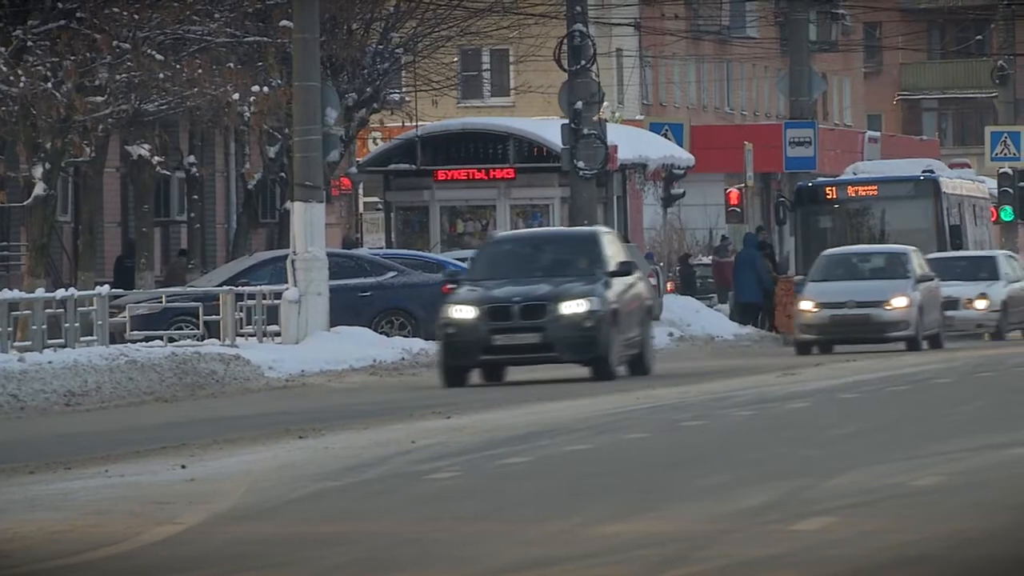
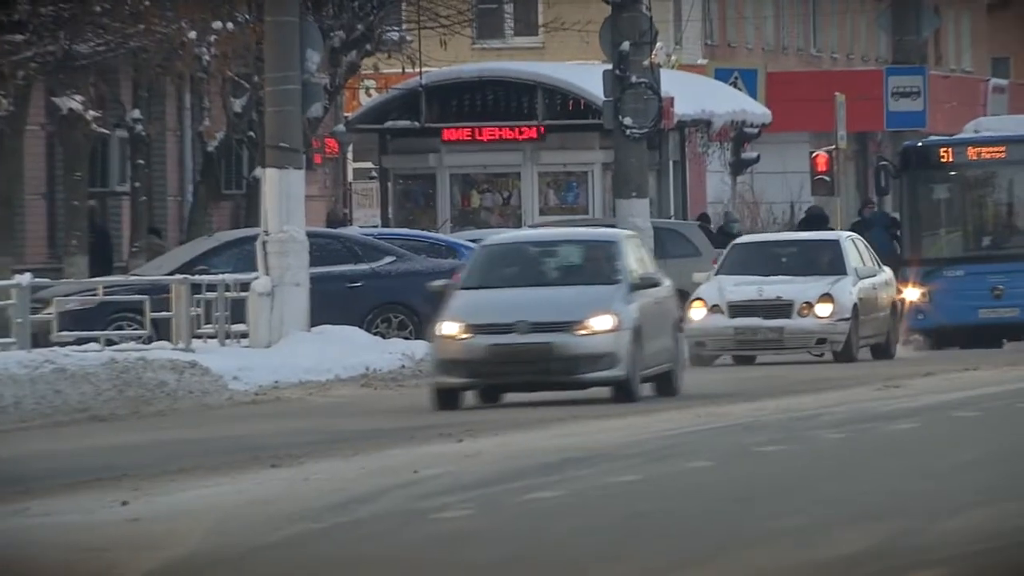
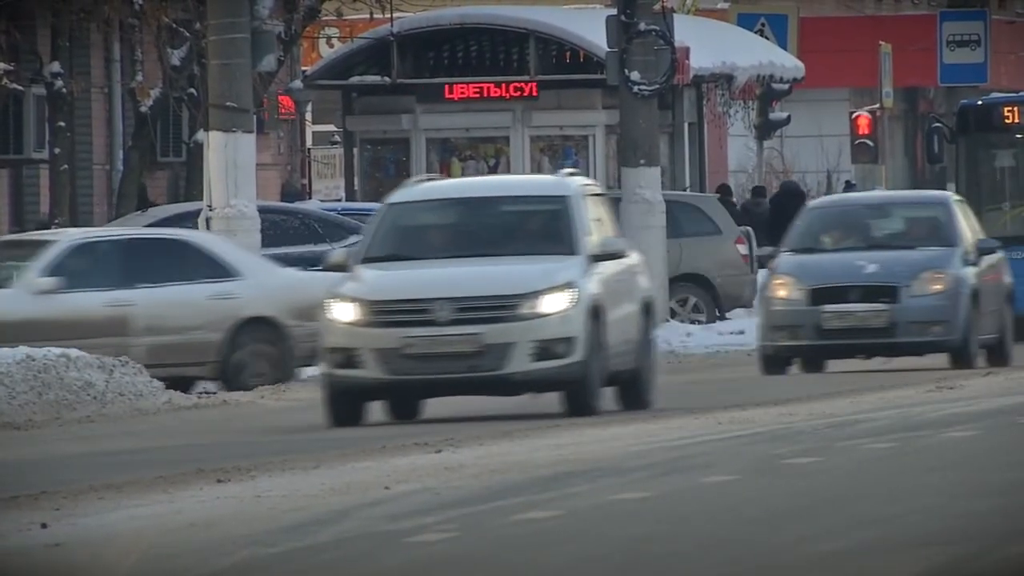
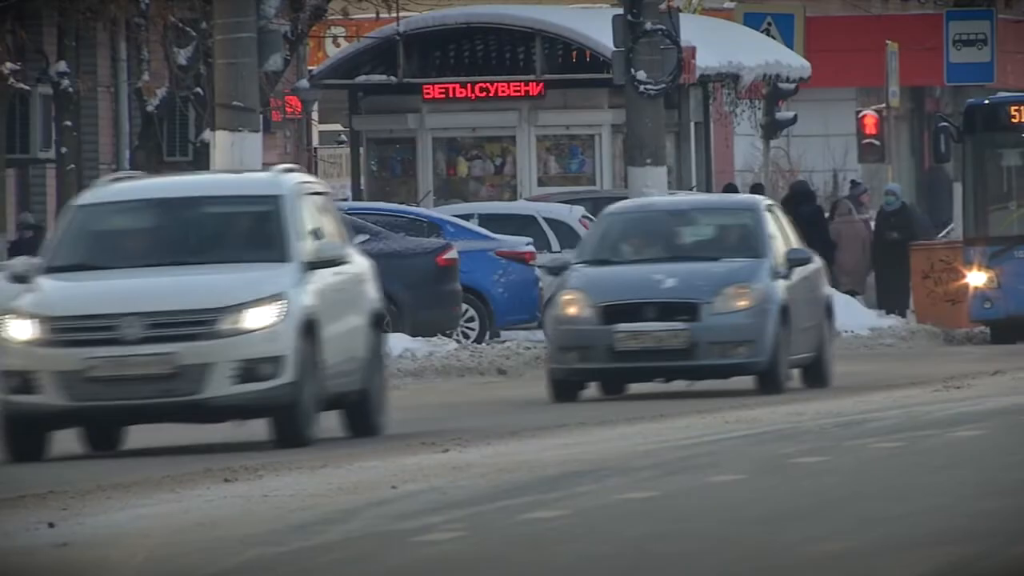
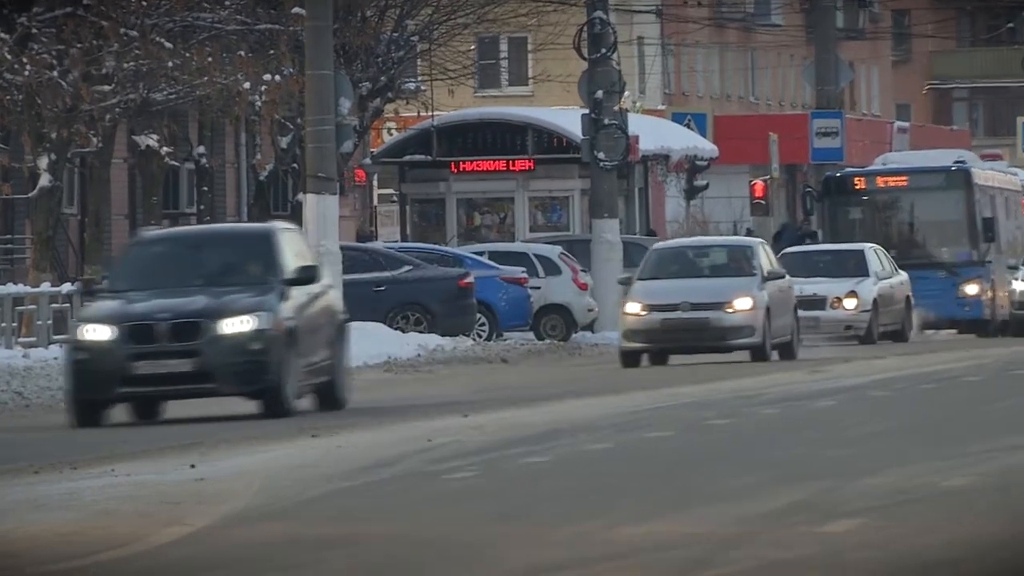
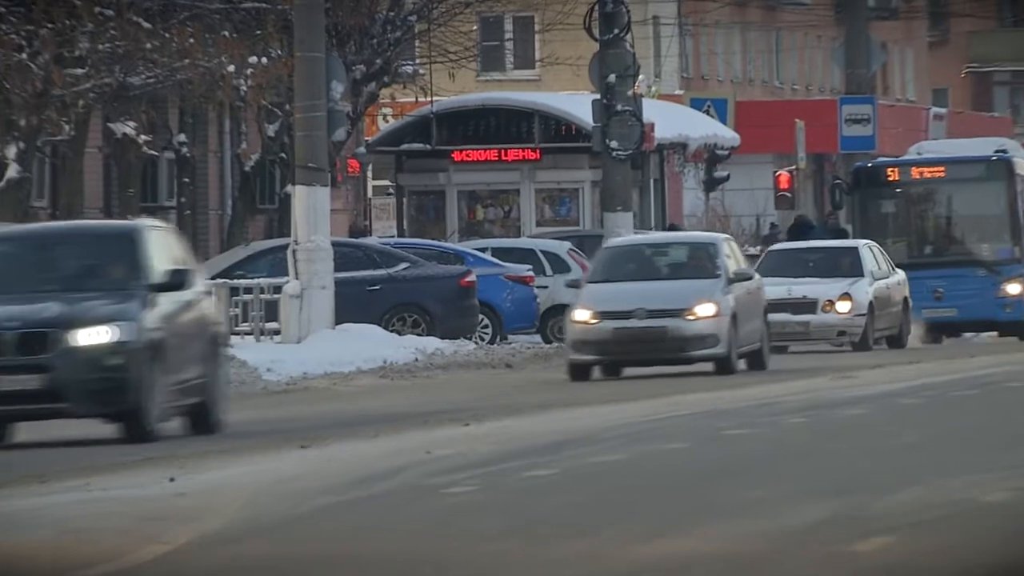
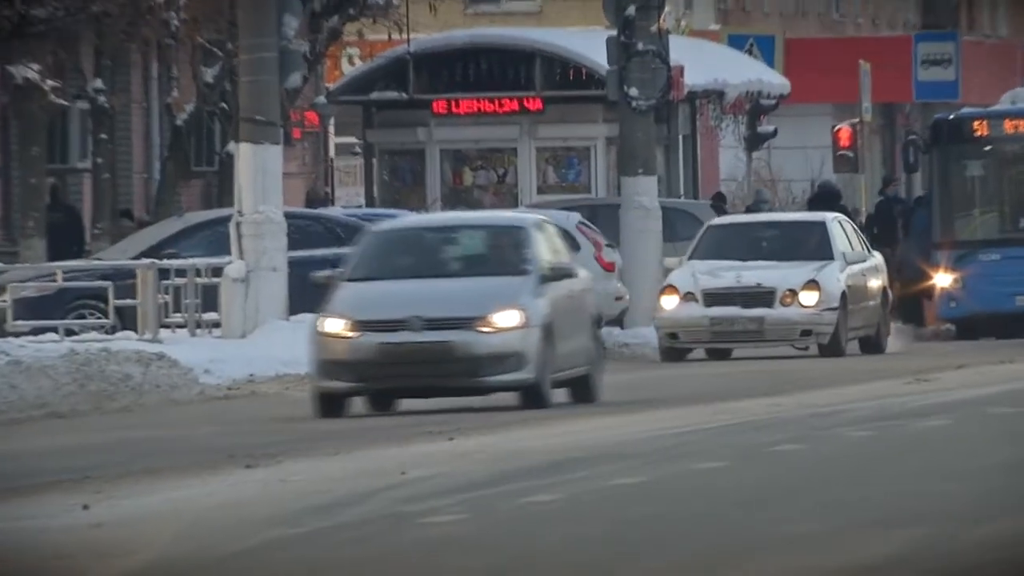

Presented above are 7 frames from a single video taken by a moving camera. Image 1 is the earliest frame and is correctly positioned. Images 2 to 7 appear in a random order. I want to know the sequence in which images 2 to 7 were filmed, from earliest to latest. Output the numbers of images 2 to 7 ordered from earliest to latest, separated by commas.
5, 6, 2, 7, 3, 4
